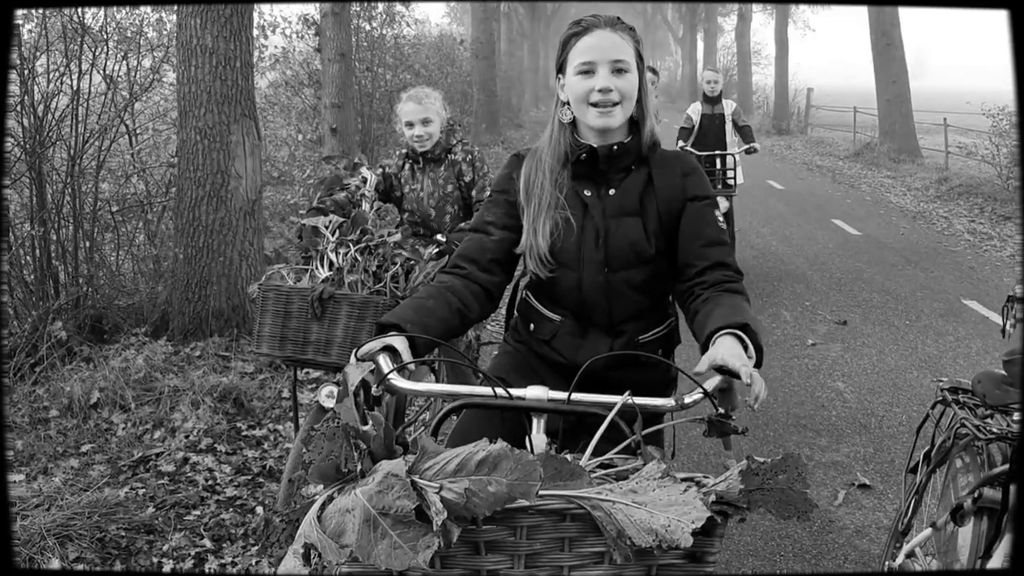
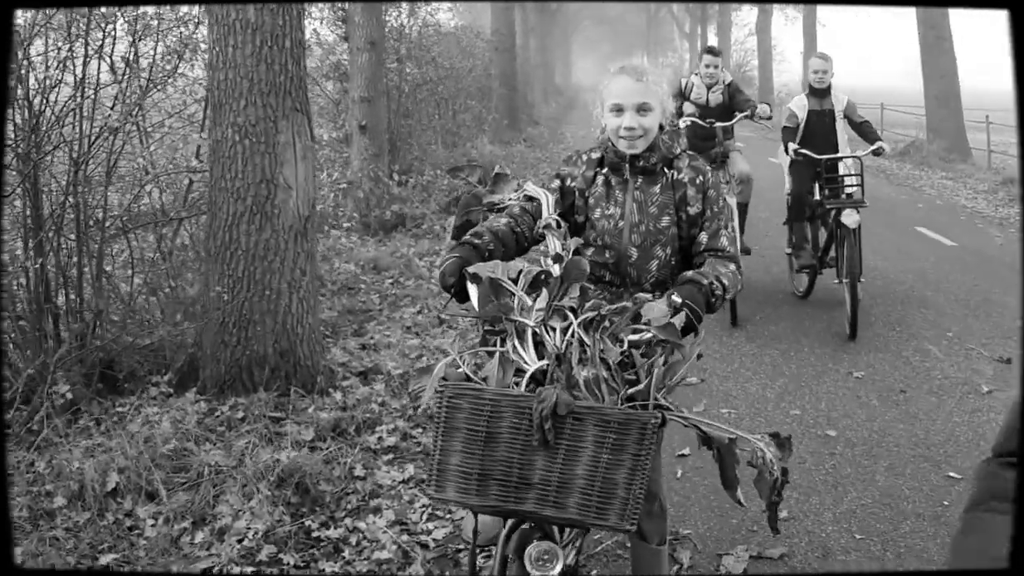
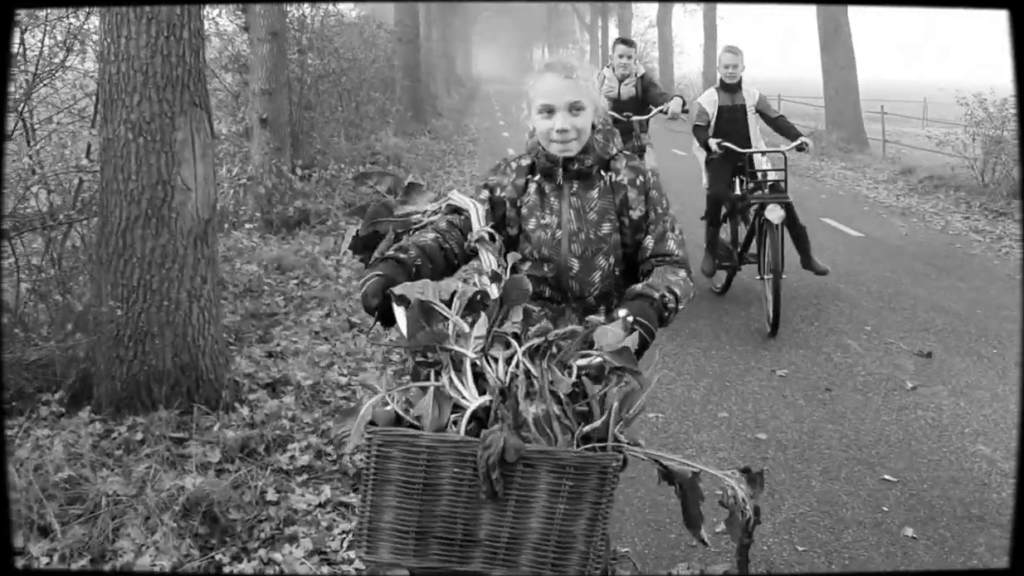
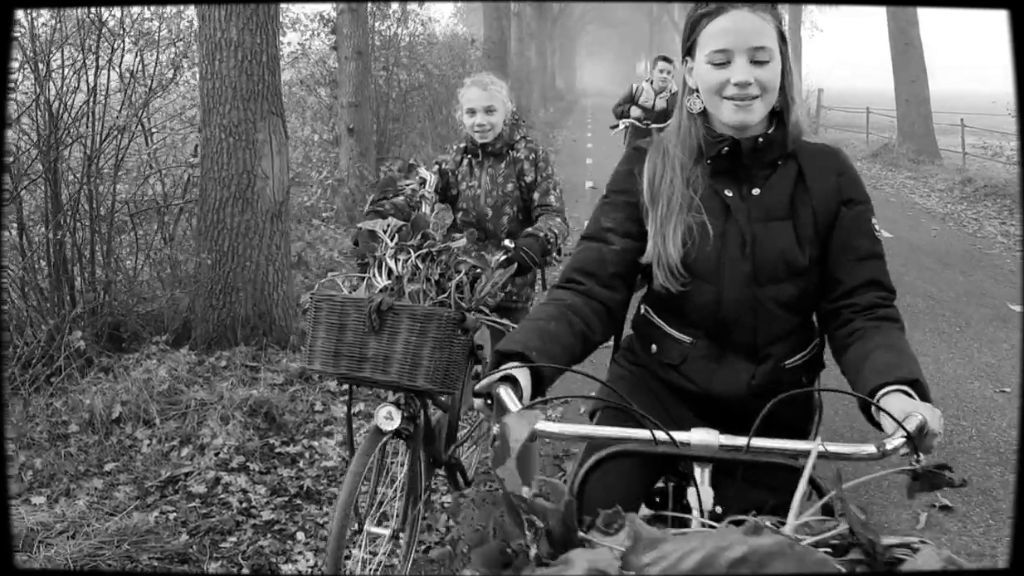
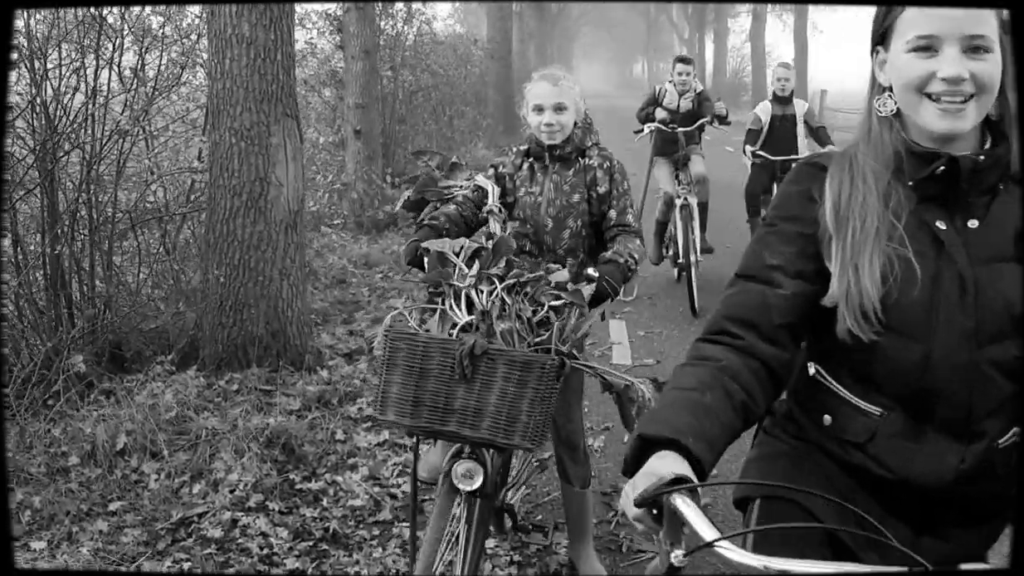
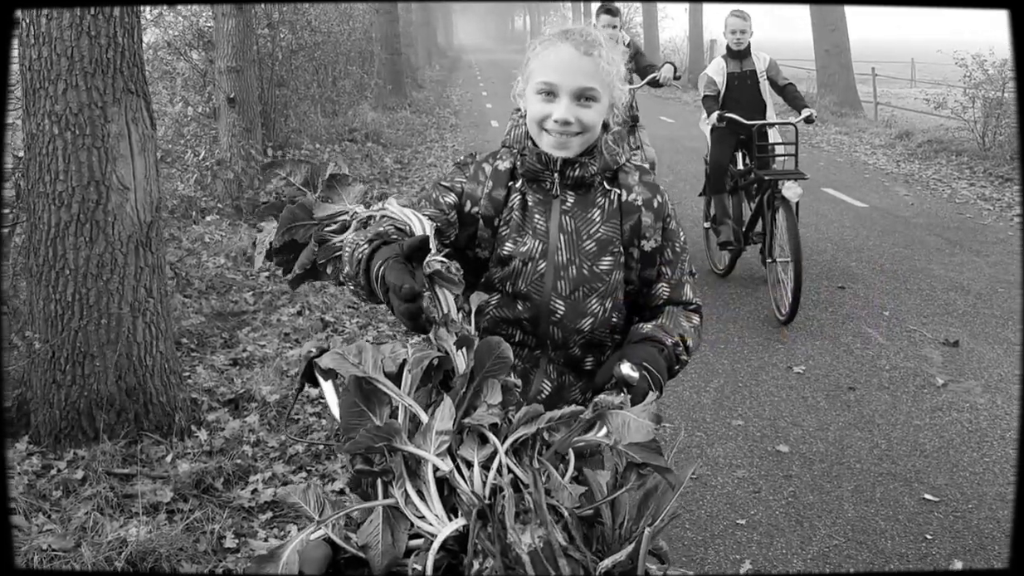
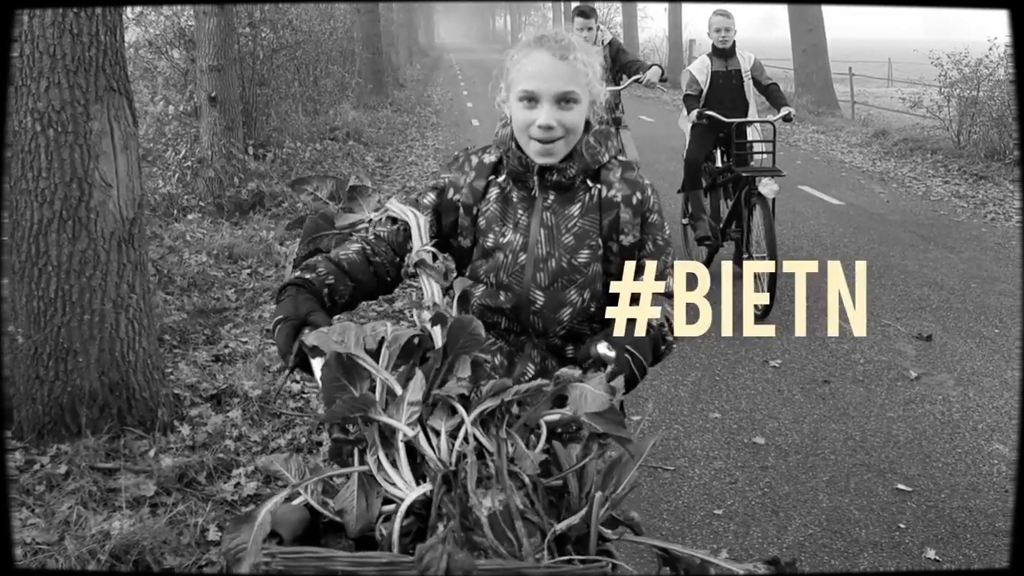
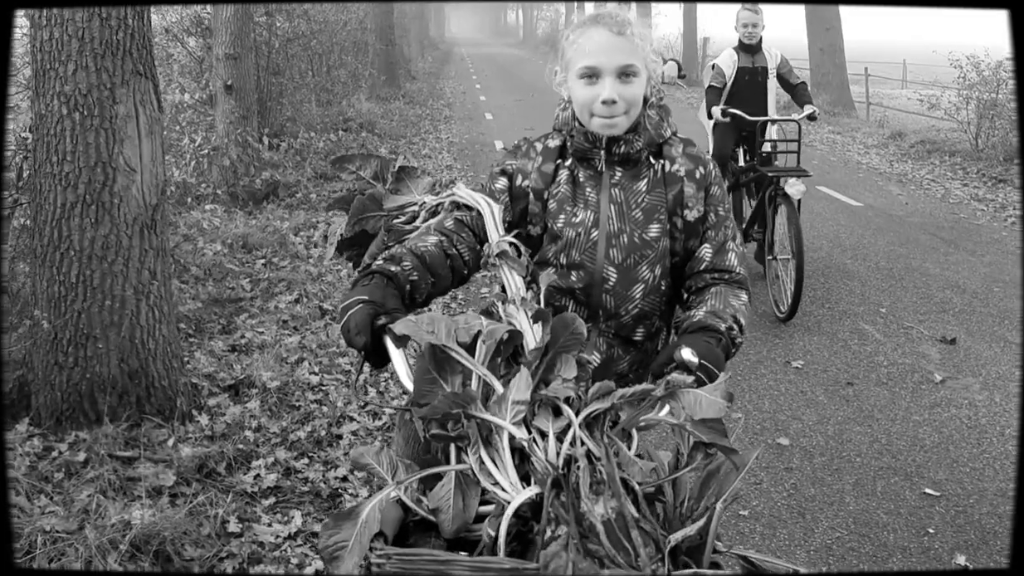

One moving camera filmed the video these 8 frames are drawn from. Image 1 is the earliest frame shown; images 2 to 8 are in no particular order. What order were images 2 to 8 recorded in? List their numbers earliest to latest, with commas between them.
4, 5, 2, 3, 8, 7, 6
